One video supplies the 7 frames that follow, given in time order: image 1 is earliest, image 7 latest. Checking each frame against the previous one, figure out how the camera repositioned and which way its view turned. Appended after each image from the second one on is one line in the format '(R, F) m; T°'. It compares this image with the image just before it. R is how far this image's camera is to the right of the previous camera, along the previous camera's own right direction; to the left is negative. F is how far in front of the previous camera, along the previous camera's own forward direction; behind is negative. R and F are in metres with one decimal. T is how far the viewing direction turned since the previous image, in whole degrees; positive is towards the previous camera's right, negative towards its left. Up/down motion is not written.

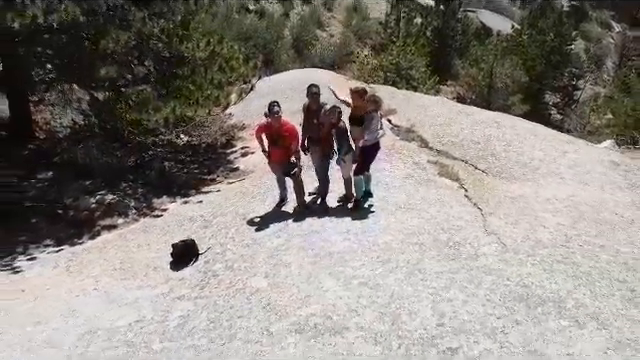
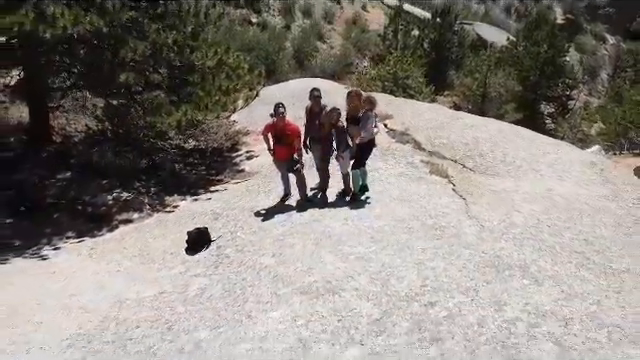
(0.0, -0.8) m; 0°
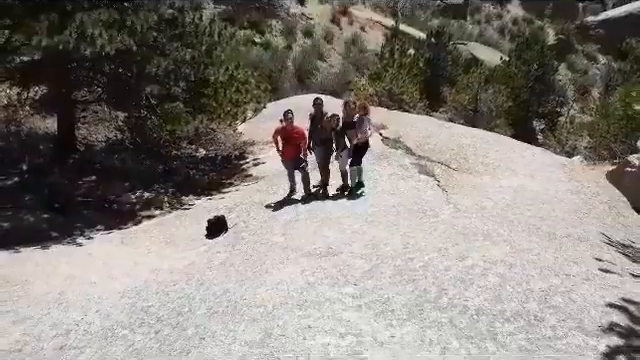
(0.0, -1.3) m; 0°
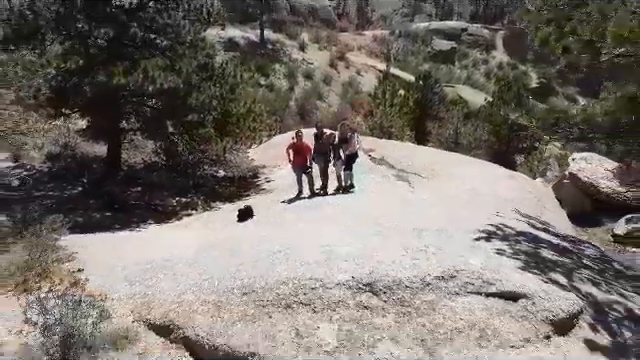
(-0.1, -3.3) m; 0°
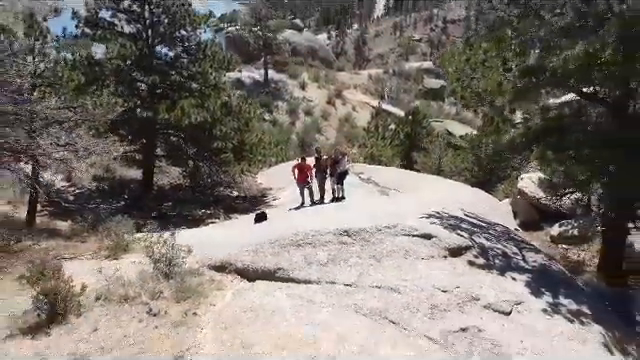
(0.0, -3.7) m; 0°
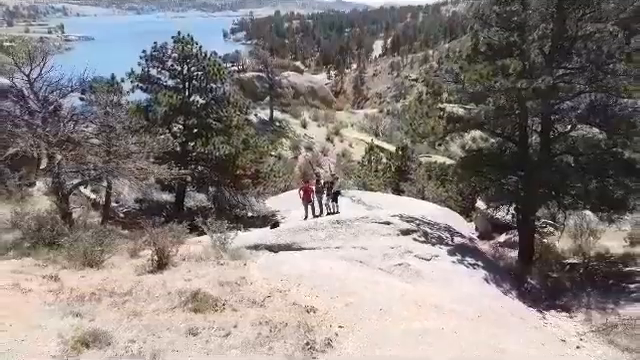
(0.0, -5.0) m; 0°
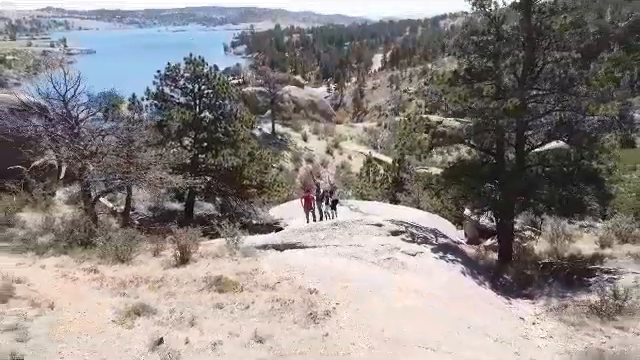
(0.0, -2.0) m; 0°
